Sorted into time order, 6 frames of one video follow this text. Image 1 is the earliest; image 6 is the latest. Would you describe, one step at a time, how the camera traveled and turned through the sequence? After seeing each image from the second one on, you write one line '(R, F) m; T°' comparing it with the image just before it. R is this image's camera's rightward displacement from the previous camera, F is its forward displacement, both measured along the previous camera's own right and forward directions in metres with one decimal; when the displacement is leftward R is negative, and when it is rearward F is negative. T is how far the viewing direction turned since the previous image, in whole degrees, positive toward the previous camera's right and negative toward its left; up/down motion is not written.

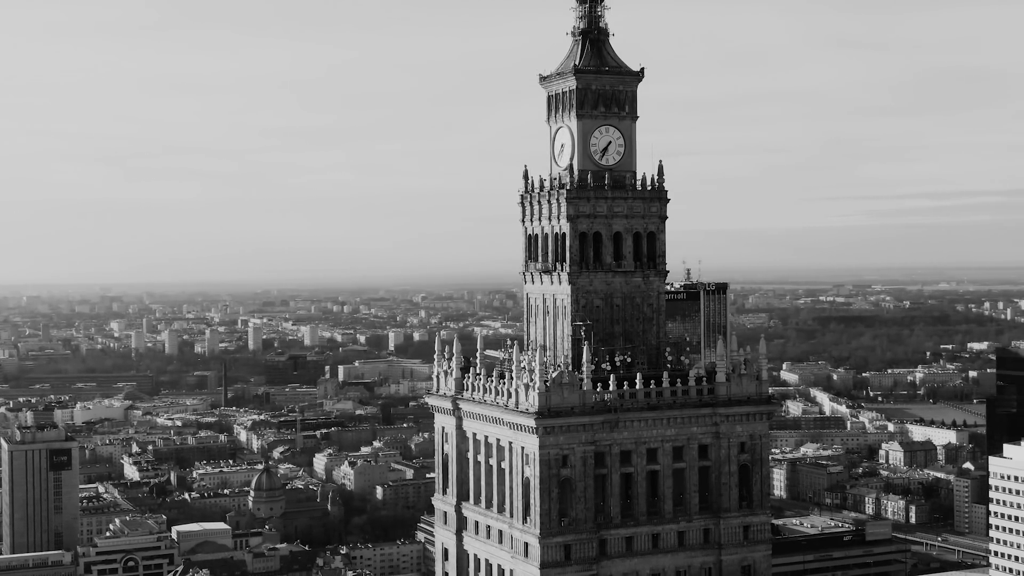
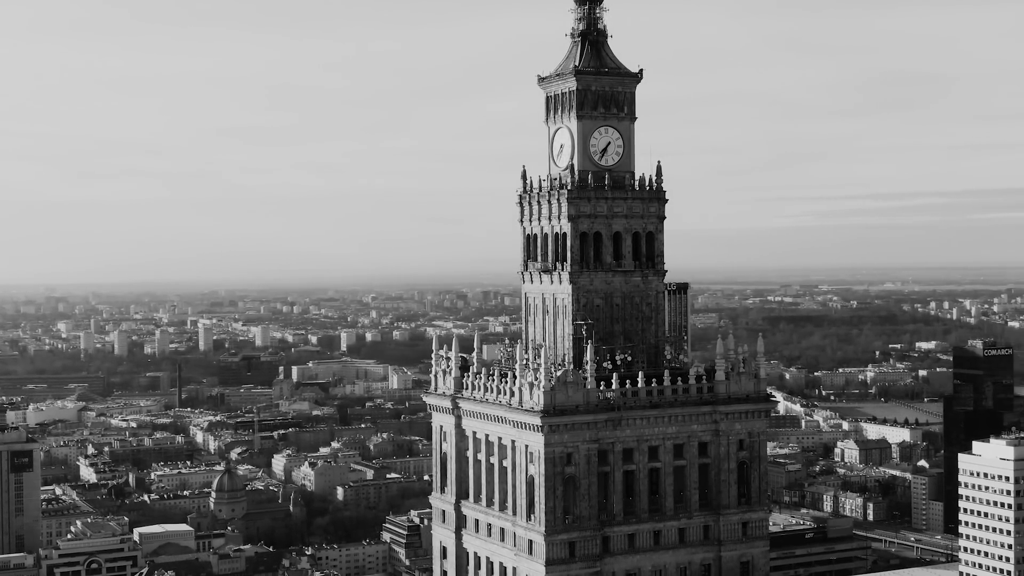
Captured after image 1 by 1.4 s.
(-1.1, -0.2) m; +2°
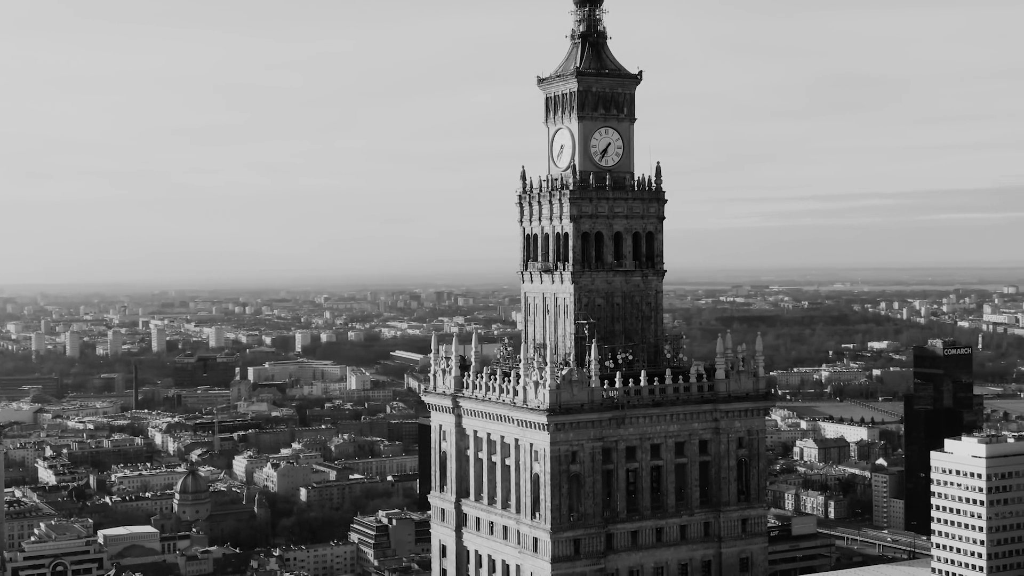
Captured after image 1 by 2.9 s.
(-1.1, -0.2) m; +2°
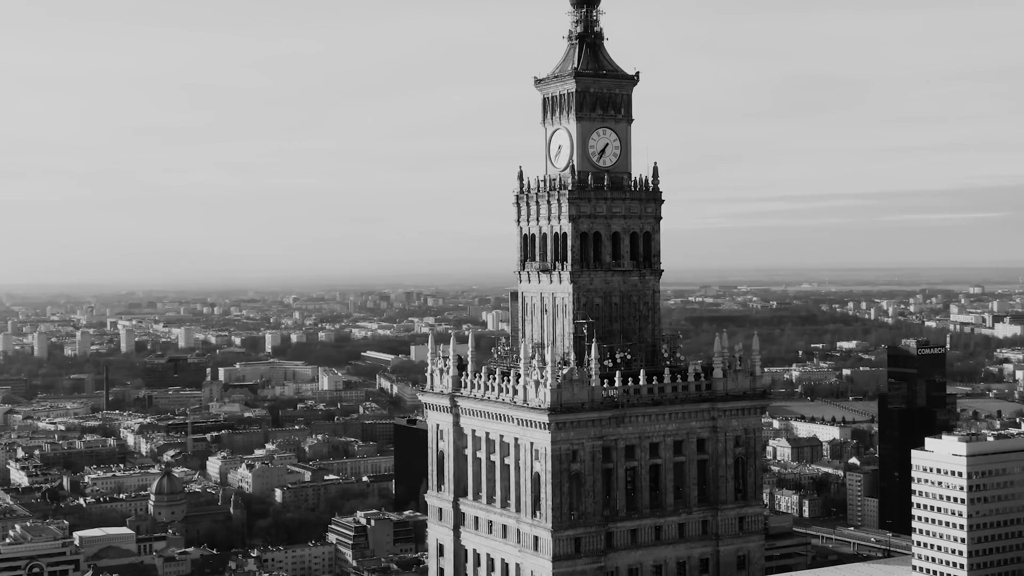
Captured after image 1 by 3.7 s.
(-0.6, -0.1) m; +1°
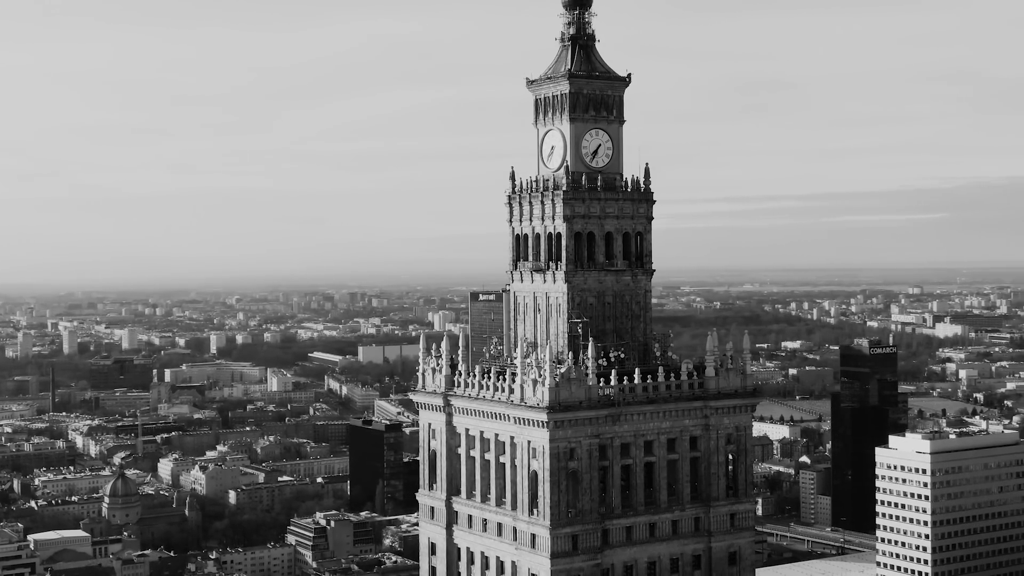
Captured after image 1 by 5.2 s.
(-1.1, -0.2) m; +2°
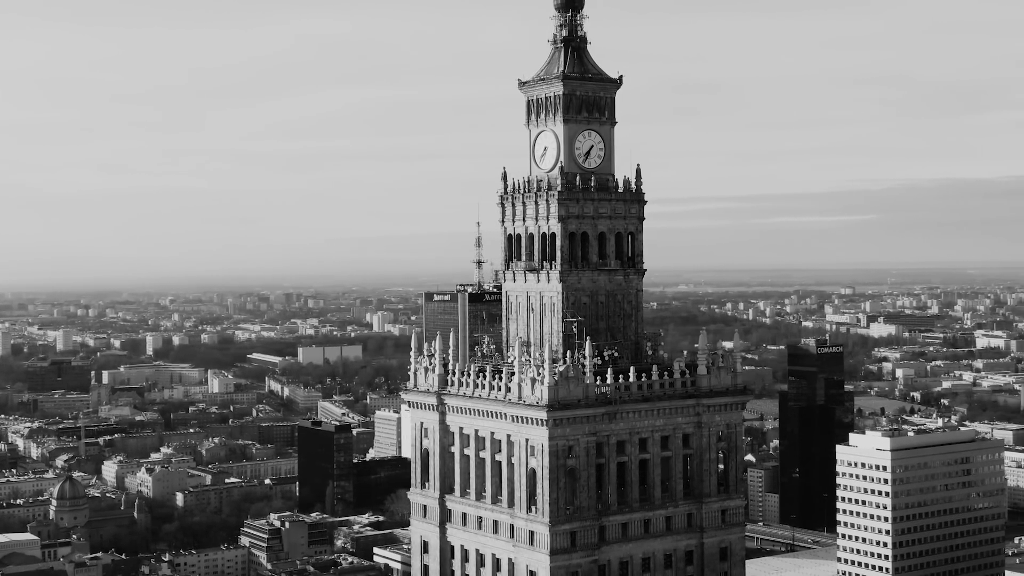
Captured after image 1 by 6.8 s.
(-1.3, -0.2) m; +3°
